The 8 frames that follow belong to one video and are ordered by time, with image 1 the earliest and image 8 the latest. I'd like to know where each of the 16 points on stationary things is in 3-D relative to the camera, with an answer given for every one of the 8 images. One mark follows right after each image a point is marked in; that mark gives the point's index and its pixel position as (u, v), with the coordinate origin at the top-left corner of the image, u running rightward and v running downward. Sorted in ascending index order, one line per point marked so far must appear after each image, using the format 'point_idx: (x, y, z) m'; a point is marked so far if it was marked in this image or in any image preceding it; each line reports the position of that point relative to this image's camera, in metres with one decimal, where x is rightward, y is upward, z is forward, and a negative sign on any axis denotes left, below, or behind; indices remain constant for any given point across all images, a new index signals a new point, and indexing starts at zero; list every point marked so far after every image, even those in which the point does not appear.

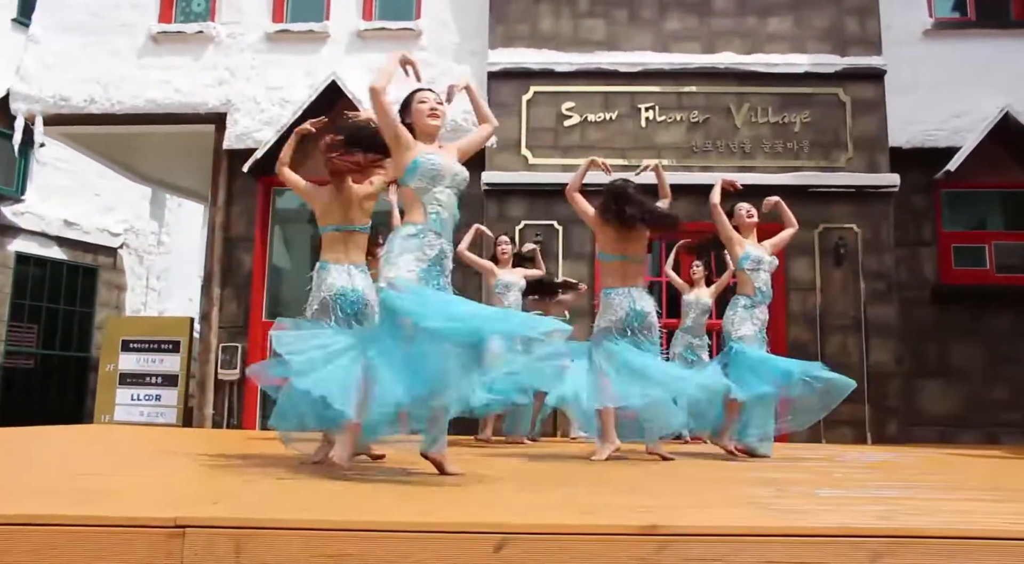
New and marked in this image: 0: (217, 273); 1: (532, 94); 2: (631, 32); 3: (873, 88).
0: (-3.0, +0.1, +7.1) m
1: (+0.2, +1.9, +6.9) m
2: (+1.2, +2.6, +7.1) m
3: (+3.7, +2.0, +7.0) m
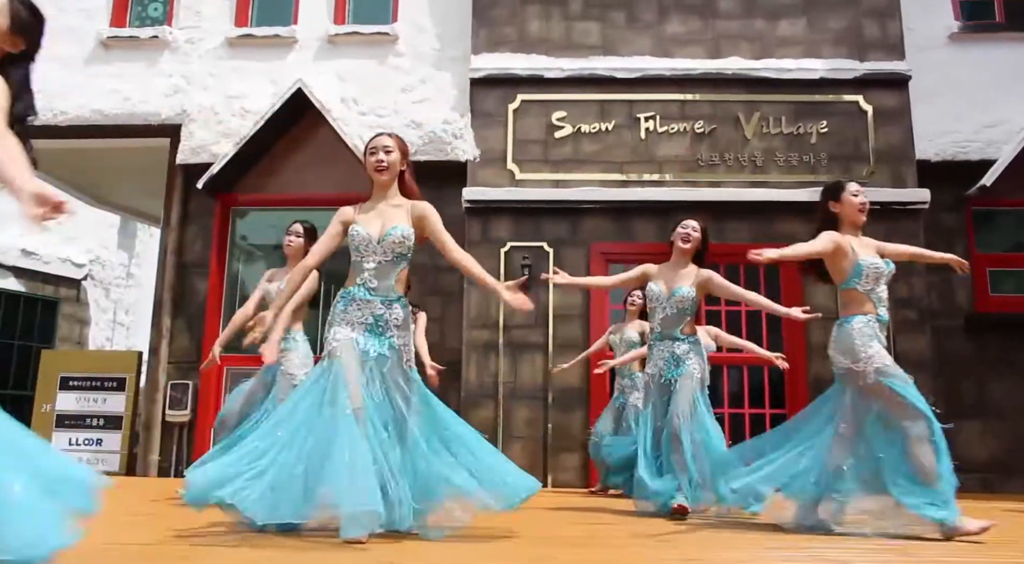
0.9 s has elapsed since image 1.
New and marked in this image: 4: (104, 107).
0: (-3.2, -0.2, +6.4) m
1: (+0.1, +1.6, +6.3) m
2: (+1.1, +2.3, +6.4) m
3: (+3.5, +1.7, +6.3) m
4: (-3.7, +1.6, +6.3) m
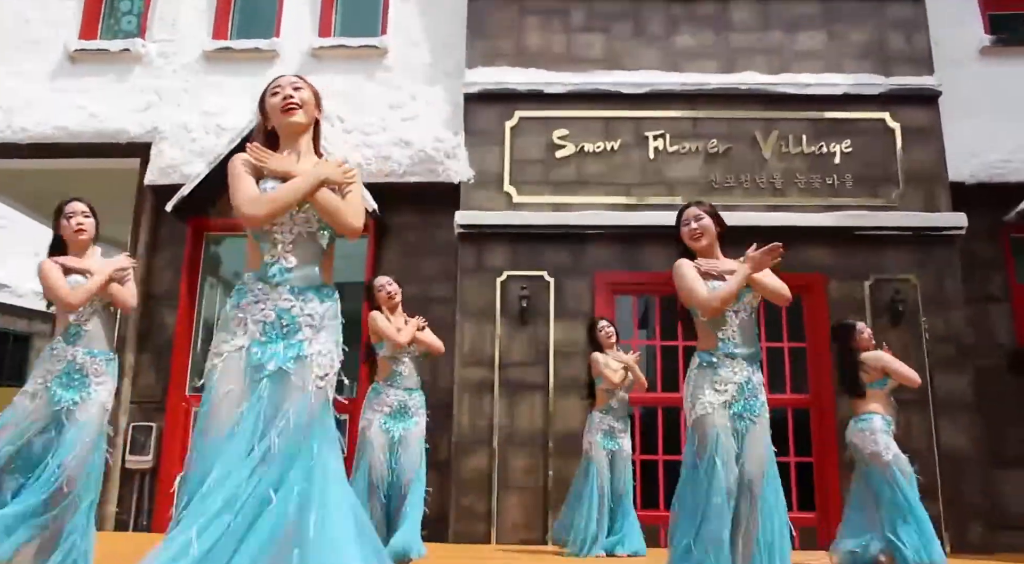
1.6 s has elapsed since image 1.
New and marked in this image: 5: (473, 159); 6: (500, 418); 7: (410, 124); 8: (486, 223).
0: (-3.2, -0.4, +5.8) m
1: (0.0, +1.4, +5.8) m
2: (+1.1, +2.0, +6.0) m
3: (+3.5, +1.4, +5.8) m
4: (-3.7, +1.3, +5.8) m
5: (-0.3, +1.0, +5.7) m
6: (-0.1, -1.0, +5.3) m
7: (-0.9, +1.3, +5.9) m
8: (-0.2, +0.5, +5.5) m
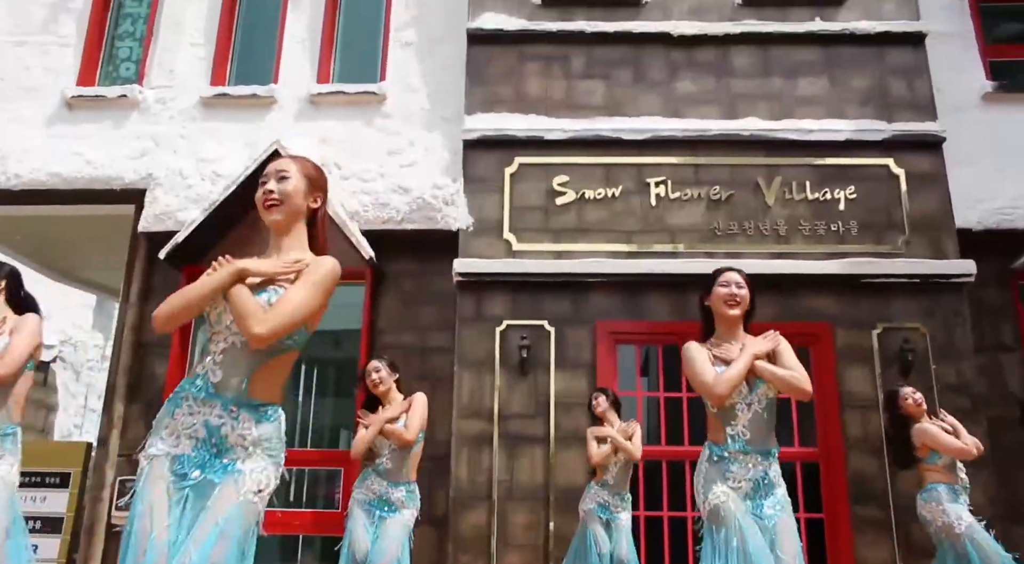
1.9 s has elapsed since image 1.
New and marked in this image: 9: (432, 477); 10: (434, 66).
0: (-3.2, -0.9, +5.7) m
1: (0.0, +1.0, +5.7) m
2: (+1.1, +1.6, +5.9) m
3: (+3.5, +1.0, +5.8) m
4: (-3.7, +0.9, +5.7) m
5: (-0.3, +0.6, +5.6) m
6: (-0.1, -1.4, +5.2) m
7: (-0.9, +0.9, +5.9) m
8: (-0.2, +0.1, +5.4) m
9: (-0.6, -1.5, +5.4) m
10: (-0.7, +1.9, +6.1) m
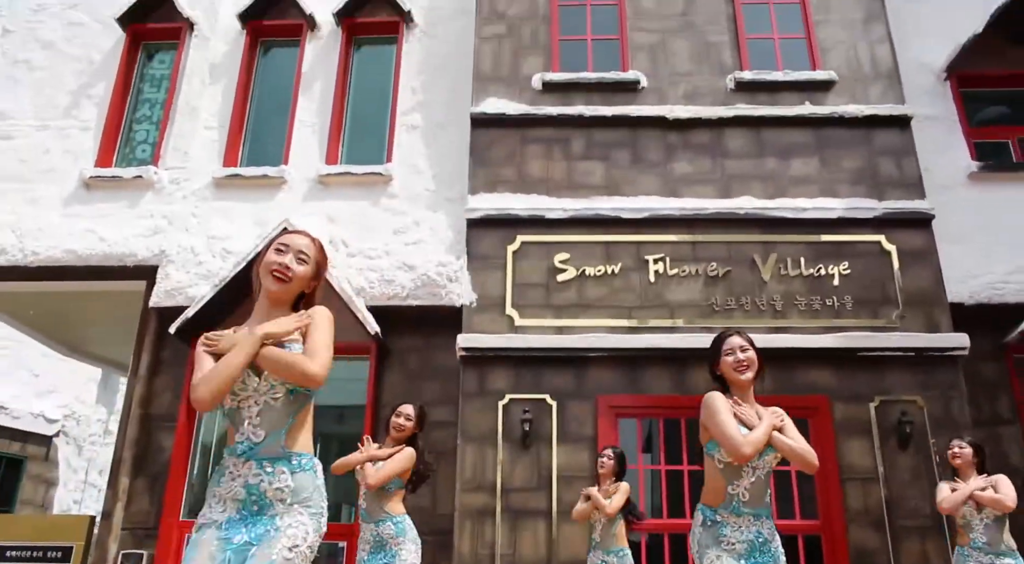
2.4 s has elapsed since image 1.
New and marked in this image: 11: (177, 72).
0: (-3.2, -1.5, +5.7) m
1: (+0.1, +0.3, +5.9) m
2: (+1.1, +1.0, +6.1) m
3: (+3.5, +0.4, +6.0) m
4: (-3.7, +0.3, +5.9) m
5: (-0.3, 0.0, +5.8) m
6: (-0.1, -2.0, +5.2) m
7: (-0.9, +0.3, +6.0) m
8: (-0.2, -0.5, +5.5) m
9: (-0.6, -2.1, +5.4) m
10: (-0.7, +1.2, +6.4) m
11: (-3.2, +2.0, +6.6) m
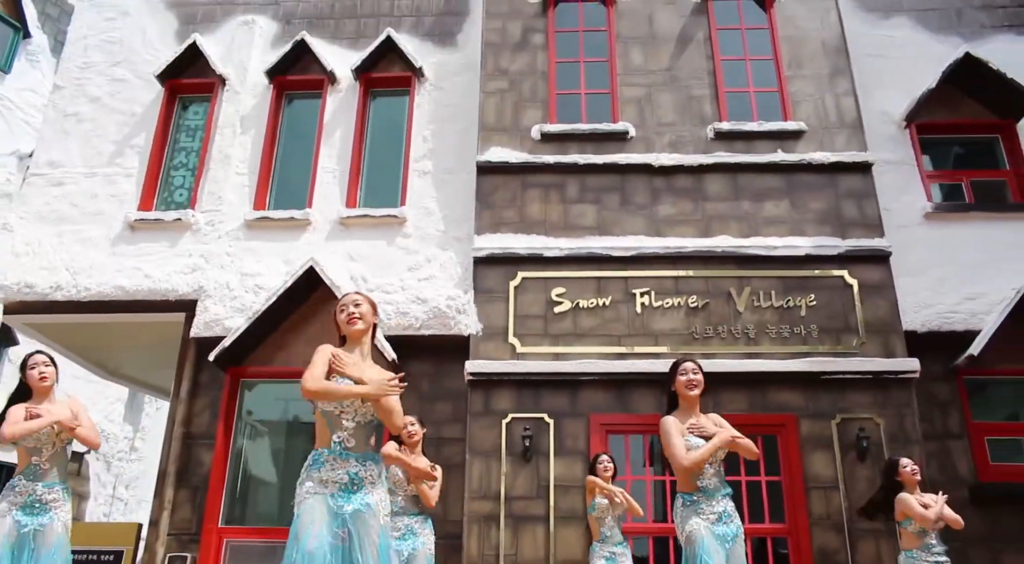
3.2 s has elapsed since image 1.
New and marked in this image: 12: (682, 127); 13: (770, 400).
0: (-3.2, -1.8, +6.4) m
1: (+0.1, 0.0, +6.6) m
2: (+1.1, +0.7, +6.9) m
3: (+3.5, +0.1, +6.7) m
4: (-3.7, 0.0, +6.6) m
5: (-0.3, -0.3, +6.5) m
6: (-0.1, -2.3, +5.9) m
7: (-0.8, 0.0, +6.7) m
8: (-0.2, -0.8, +6.2) m
9: (-0.6, -2.4, +6.1) m
10: (-0.7, +0.9, +7.1) m
11: (-3.2, +1.7, +7.3) m
12: (+1.8, +1.6, +7.2) m
13: (+2.4, -1.1, +6.4) m
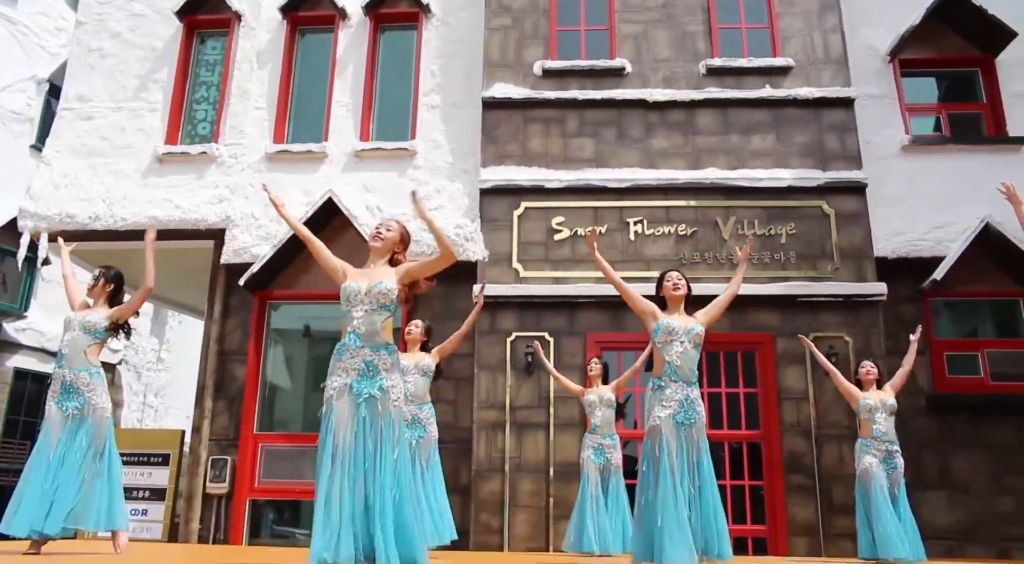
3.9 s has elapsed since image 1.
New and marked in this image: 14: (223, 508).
0: (-3.1, -1.1, +7.1) m
1: (+0.1, +0.7, +7.1) m
2: (+1.1, +1.4, +7.3) m
3: (+3.6, +0.8, +7.2) m
4: (-3.7, +0.7, +7.1) m
5: (-0.3, +0.4, +7.1) m
6: (0.0, -1.6, +6.7) m
7: (-0.8, +0.7, +7.3) m
8: (-0.1, -0.1, +6.9) m
9: (-0.6, -1.7, +6.9) m
10: (-0.6, +1.7, +7.5) m
11: (-3.1, +2.5, +7.6) m
12: (+1.8, +2.4, +7.5) m
13: (+2.4, -0.4, +7.0) m
14: (-2.9, -2.3, +6.8) m
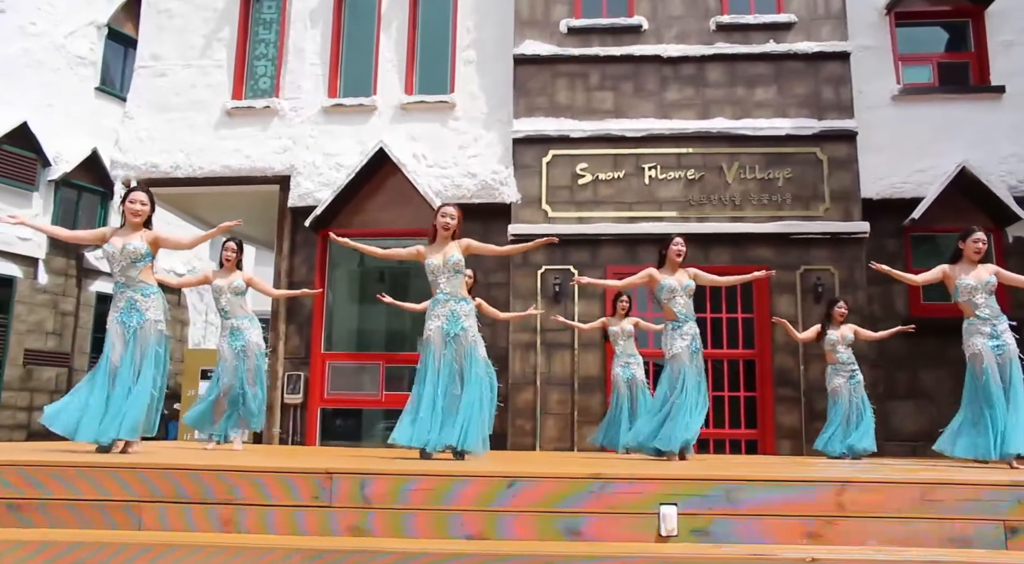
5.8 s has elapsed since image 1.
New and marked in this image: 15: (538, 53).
0: (-2.8, -0.4, +8.3) m
1: (+0.5, +1.5, +8.1) m
2: (+1.5, +2.1, +8.2) m
3: (+3.9, +1.6, +8.1) m
4: (-3.3, +1.4, +8.1) m
5: (+0.1, +1.1, +8.0) m
6: (+0.3, -1.0, +7.9) m
7: (-0.5, +1.5, +8.2) m
8: (+0.2, +0.6, +7.9) m
9: (-0.2, -1.0, +8.2) m
10: (-0.3, +2.5, +8.3) m
11: (-2.8, +3.2, +8.4) m
12: (+2.1, +3.2, +8.3) m
13: (+2.8, +0.3, +8.1) m
14: (-2.5, -1.6, +8.2) m
15: (+0.3, +2.7, +8.1) m
